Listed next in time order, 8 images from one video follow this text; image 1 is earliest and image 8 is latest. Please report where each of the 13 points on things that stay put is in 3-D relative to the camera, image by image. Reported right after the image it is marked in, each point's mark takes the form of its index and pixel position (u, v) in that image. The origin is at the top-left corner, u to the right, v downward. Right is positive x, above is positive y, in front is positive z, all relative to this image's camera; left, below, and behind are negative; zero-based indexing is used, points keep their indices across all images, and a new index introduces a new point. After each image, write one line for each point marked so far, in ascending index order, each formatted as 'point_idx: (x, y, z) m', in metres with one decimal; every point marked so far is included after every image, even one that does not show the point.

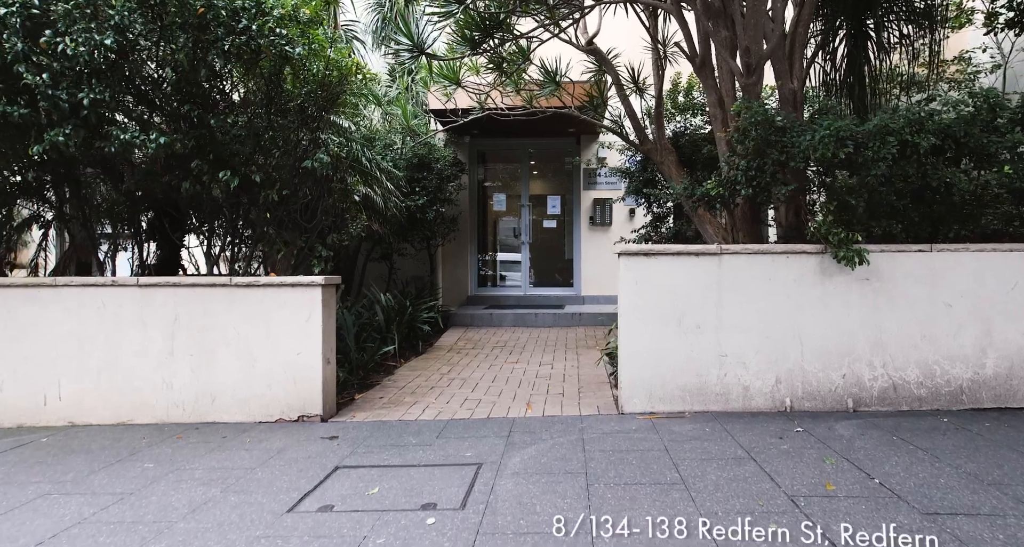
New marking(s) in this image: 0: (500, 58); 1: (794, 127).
0: (-0.2, +2.4, +7.1) m
1: (+1.9, +1.0, +4.4) m
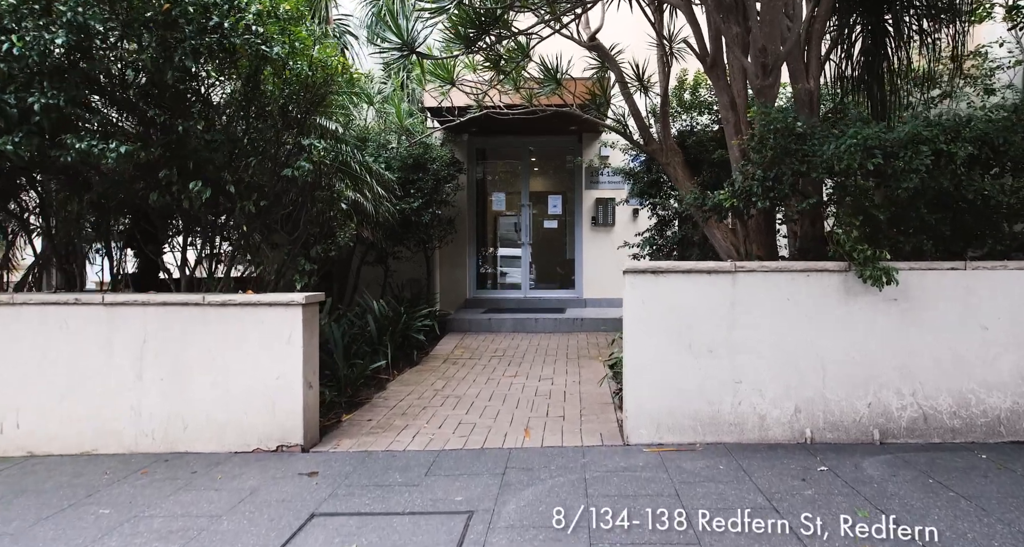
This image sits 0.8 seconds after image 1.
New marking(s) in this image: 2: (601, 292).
0: (-0.2, +2.3, +6.7) m
1: (+1.9, +0.9, +4.0) m
2: (+1.5, -0.3, +11.1) m
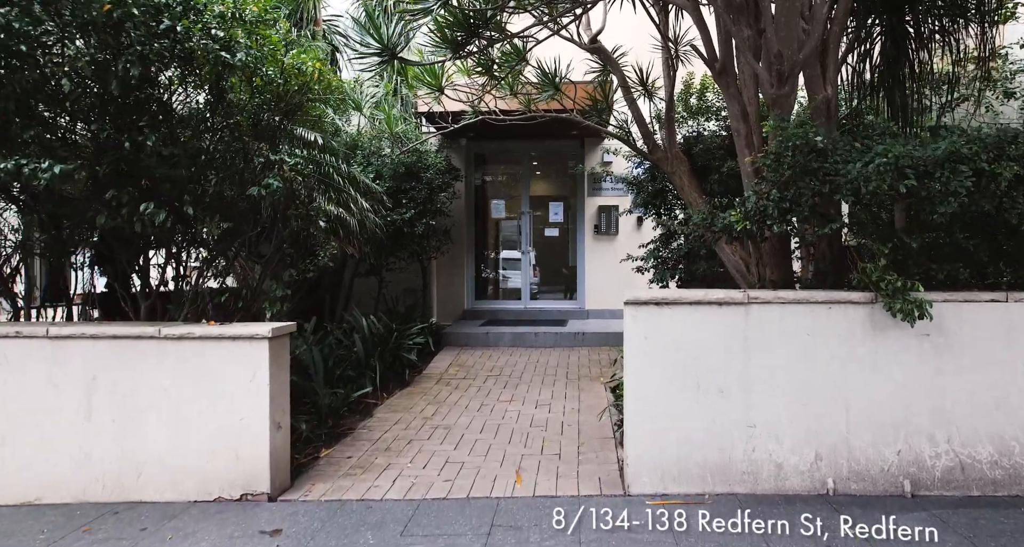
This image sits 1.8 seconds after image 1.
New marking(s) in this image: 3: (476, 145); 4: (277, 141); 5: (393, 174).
0: (-0.2, +2.1, +6.3) m
1: (+1.8, +0.7, +3.6) m
2: (+1.5, -0.5, +10.7) m
3: (-0.6, +2.2, +11.0) m
4: (-1.7, +1.0, +4.8) m
5: (-1.5, +1.3, +8.4) m
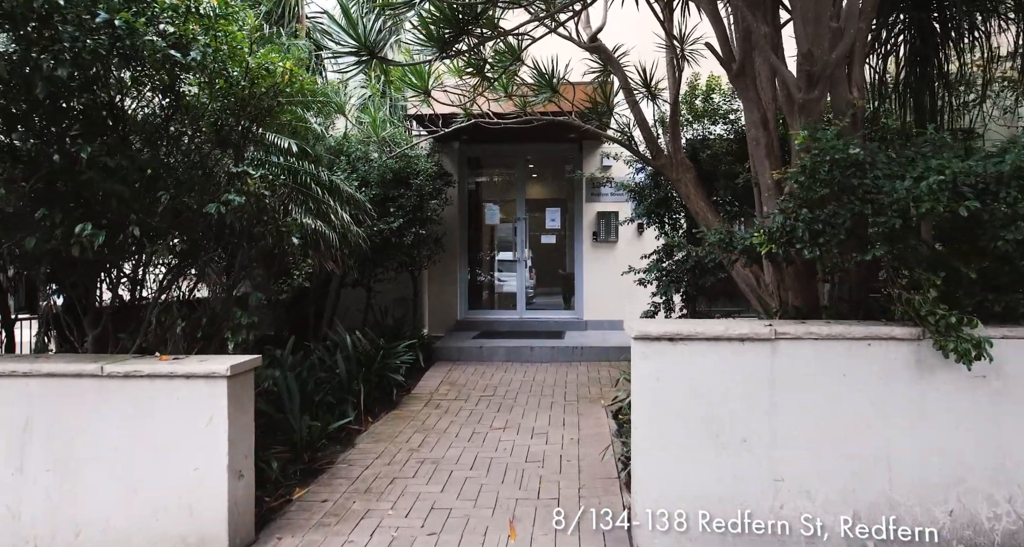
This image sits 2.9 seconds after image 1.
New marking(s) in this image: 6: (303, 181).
0: (-0.3, +1.9, +5.8) m
1: (+1.8, +0.5, +3.1) m
2: (+1.4, -0.6, +10.2) m
3: (-0.7, +2.0, +10.5) m
4: (-1.8, +0.8, +4.3) m
5: (-1.6, +1.1, +7.9) m
6: (-1.9, +0.8, +6.0) m
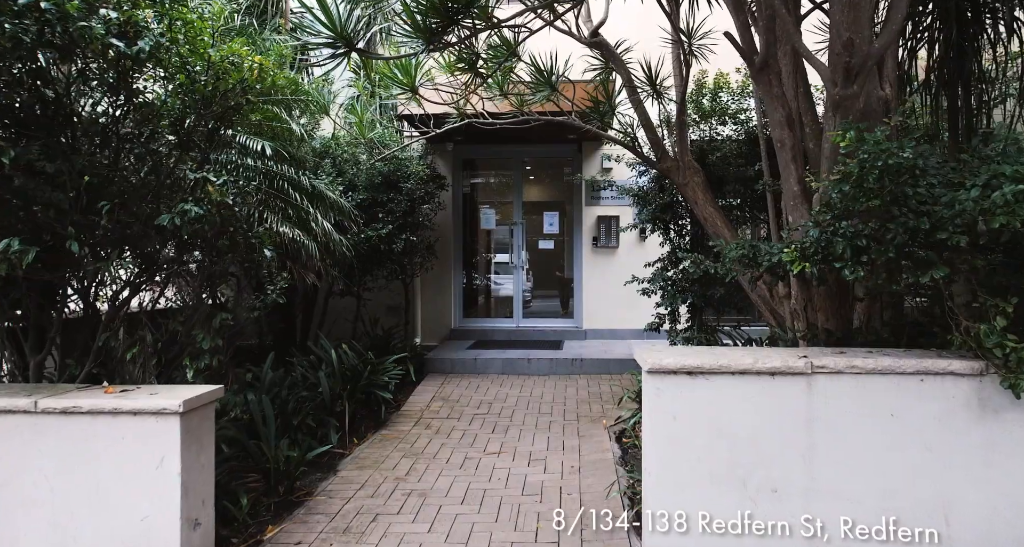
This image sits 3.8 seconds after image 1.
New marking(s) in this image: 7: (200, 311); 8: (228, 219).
0: (-0.3, +1.8, +5.3) m
1: (+1.7, +0.4, +2.7) m
2: (+1.4, -0.7, +9.7) m
3: (-0.7, +1.9, +10.1) m
4: (-1.8, +0.7, +3.8) m
5: (-1.6, +1.0, +7.4) m
6: (-2.0, +0.7, +5.5) m
7: (-2.0, -0.2, +4.1) m
8: (-1.7, +0.3, +3.9) m
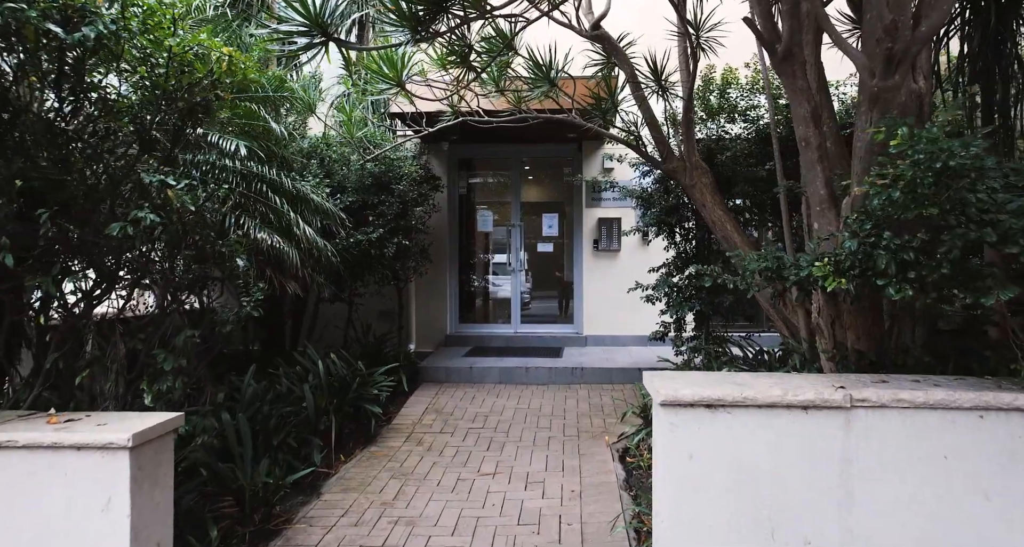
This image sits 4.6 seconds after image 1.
0: (-0.4, +1.8, +5.0) m
1: (+1.7, +0.4, +2.3) m
2: (+1.4, -0.8, +9.4) m
3: (-0.8, +1.9, +9.7) m
4: (-1.8, +0.7, +3.5) m
5: (-1.7, +0.9, +7.1) m
6: (-2.0, +0.6, +5.1) m
7: (-2.0, -0.3, +3.7) m
8: (-1.7, +0.3, +3.5) m
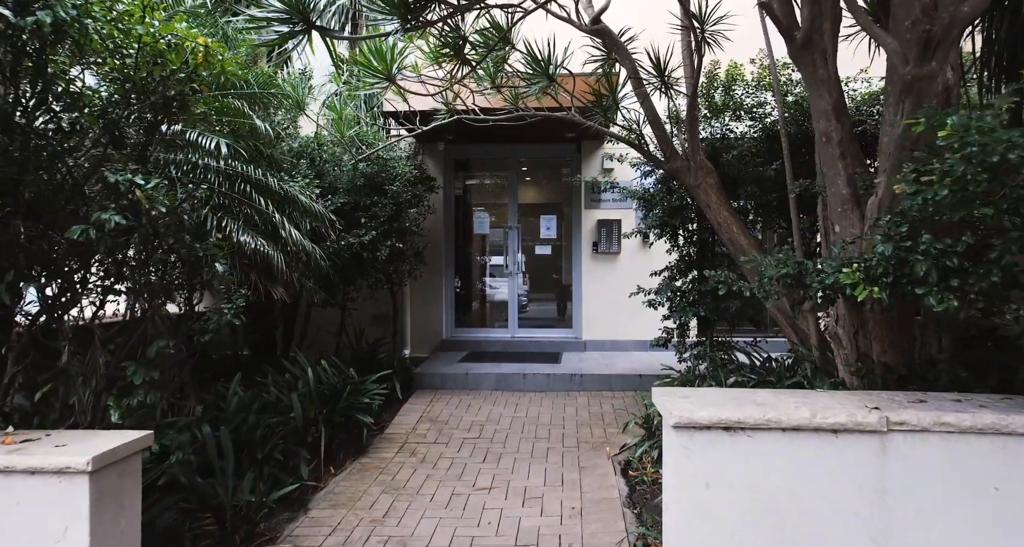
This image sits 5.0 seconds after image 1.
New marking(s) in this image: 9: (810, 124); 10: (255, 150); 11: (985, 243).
0: (-0.4, +1.7, +4.7) m
1: (+1.7, +0.3, +2.1) m
2: (+1.3, -0.9, +9.1) m
3: (-0.8, +1.8, +9.5) m
4: (-1.8, +0.6, +3.2) m
5: (-1.7, +0.9, +6.8) m
6: (-2.0, +0.6, +4.9) m
7: (-2.0, -0.3, +3.5) m
8: (-1.8, +0.2, +3.3) m
9: (+2.7, +1.3, +5.8) m
10: (-2.1, +1.0, +5.4) m
11: (+1.5, +0.1, +2.1) m
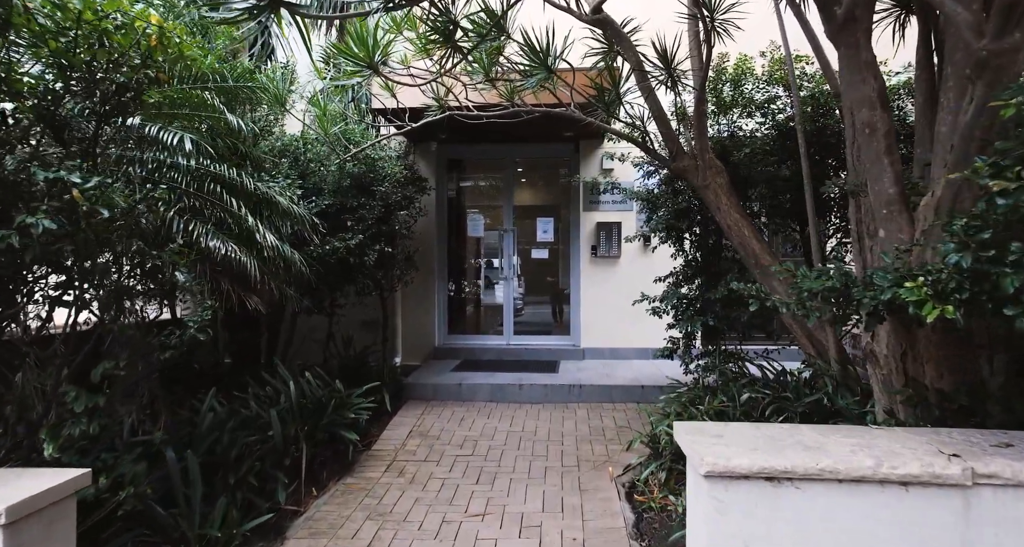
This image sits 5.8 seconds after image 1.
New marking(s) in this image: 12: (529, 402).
0: (-0.4, +1.7, +4.3) m
1: (+1.7, +0.3, +1.7) m
2: (+1.3, -0.9, +8.7) m
3: (-0.9, +1.7, +9.1) m
4: (-1.9, +0.6, +2.8) m
5: (-1.7, +0.8, +6.4) m
6: (-2.0, +0.6, +4.5) m
7: (-2.0, -0.4, +3.1) m
8: (-1.8, +0.2, +2.9) m
9: (+2.6, +1.3, +5.4) m
10: (-2.1, +1.0, +4.9) m
11: (+1.5, +0.1, +1.7) m
12: (+0.2, -1.5, +7.5) m
